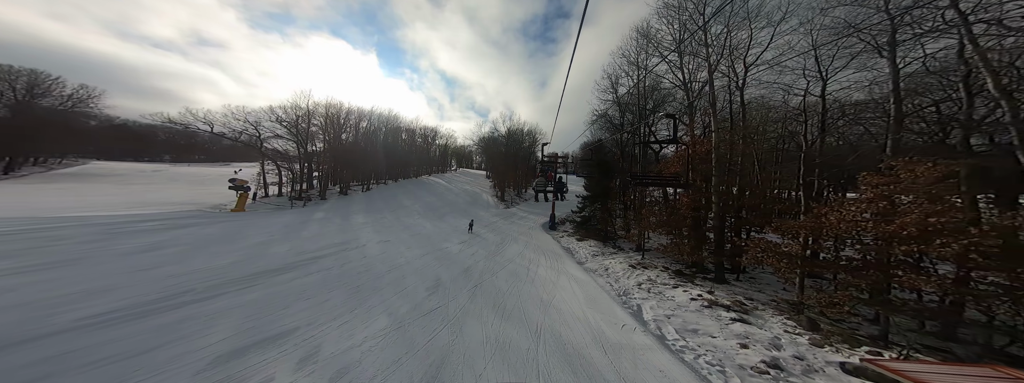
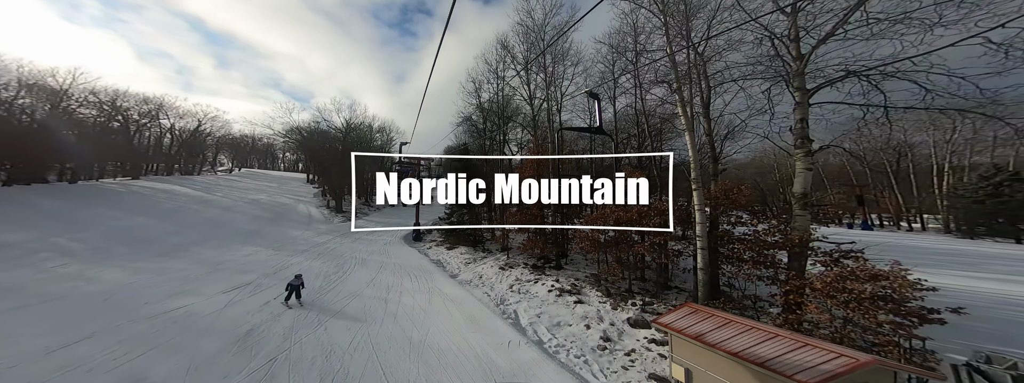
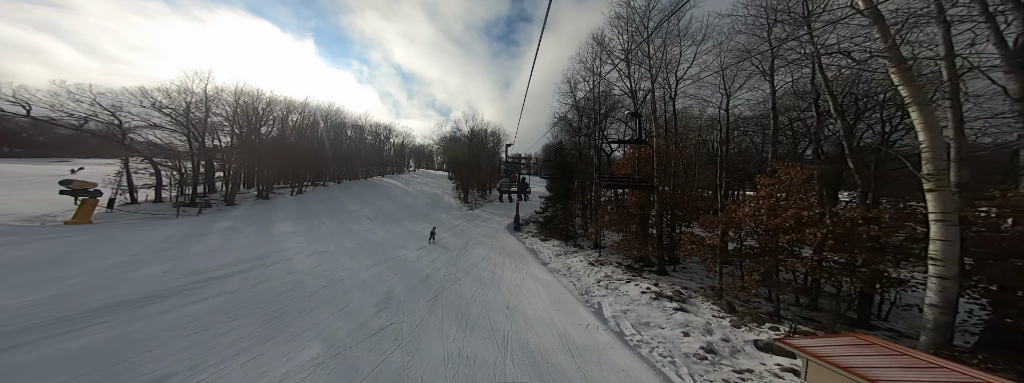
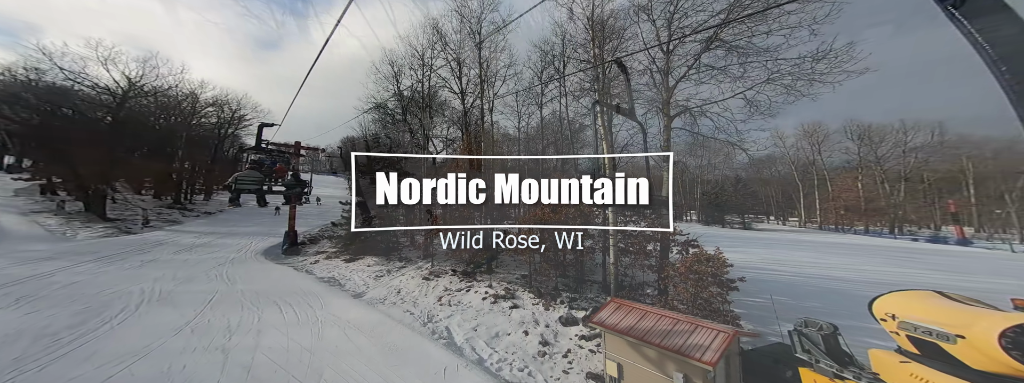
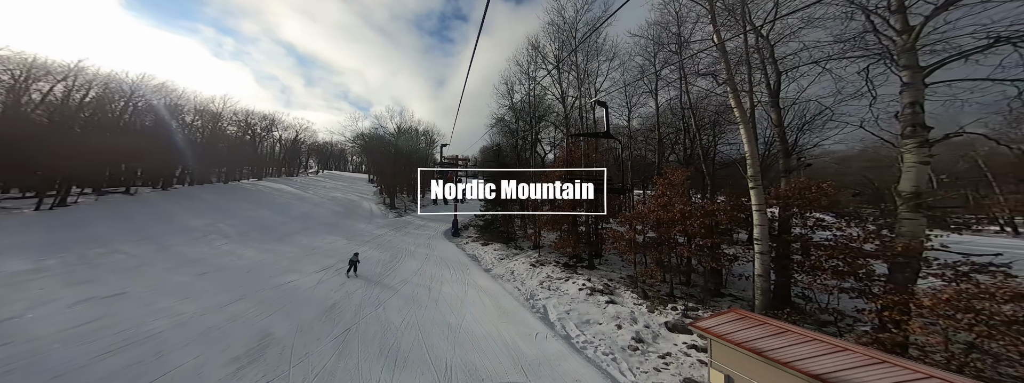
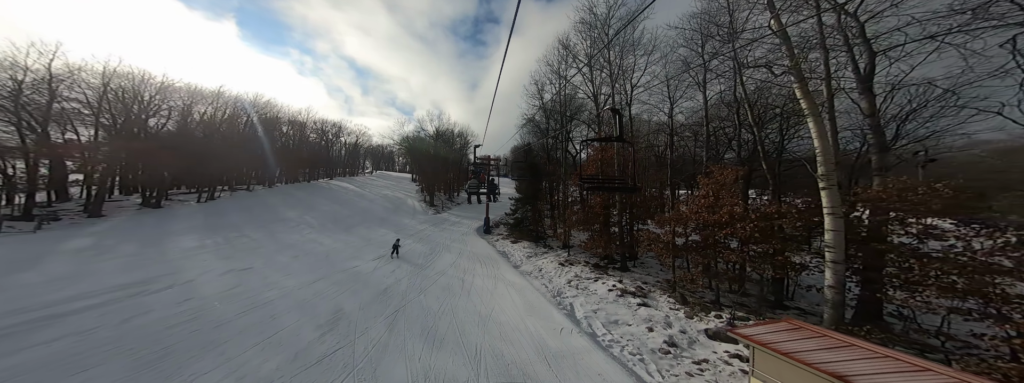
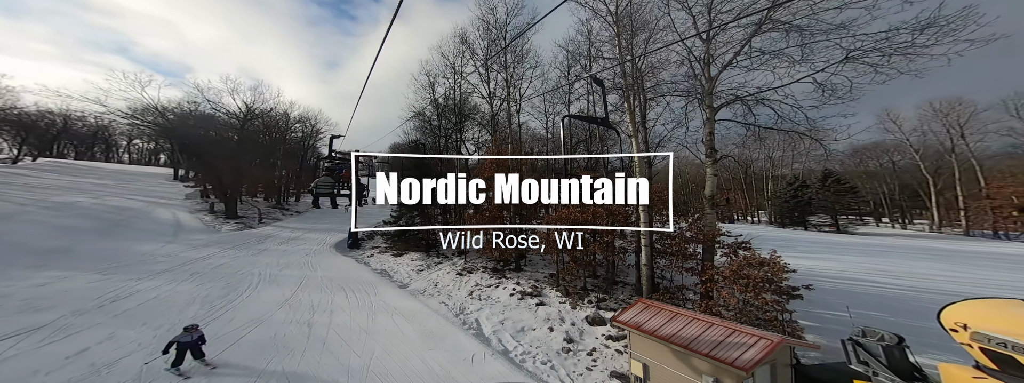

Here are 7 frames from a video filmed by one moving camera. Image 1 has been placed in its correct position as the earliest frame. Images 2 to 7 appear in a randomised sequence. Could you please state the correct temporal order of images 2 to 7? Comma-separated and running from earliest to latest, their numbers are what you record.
3, 6, 5, 2, 7, 4
